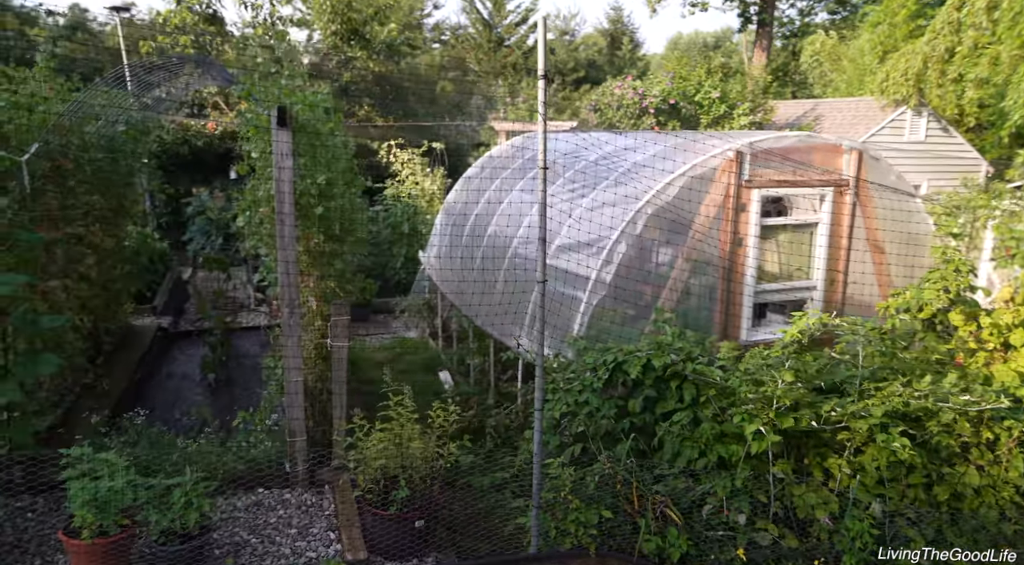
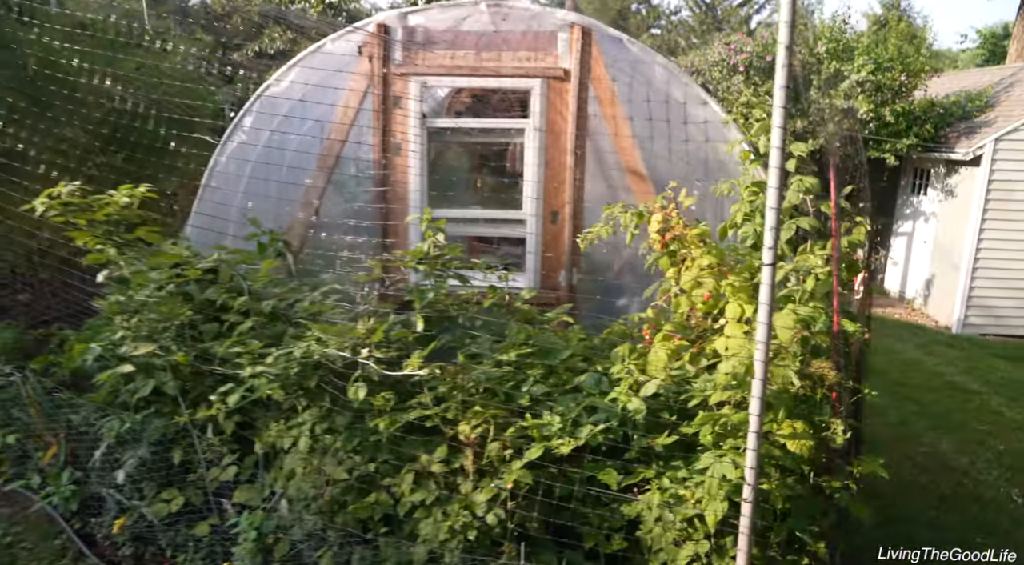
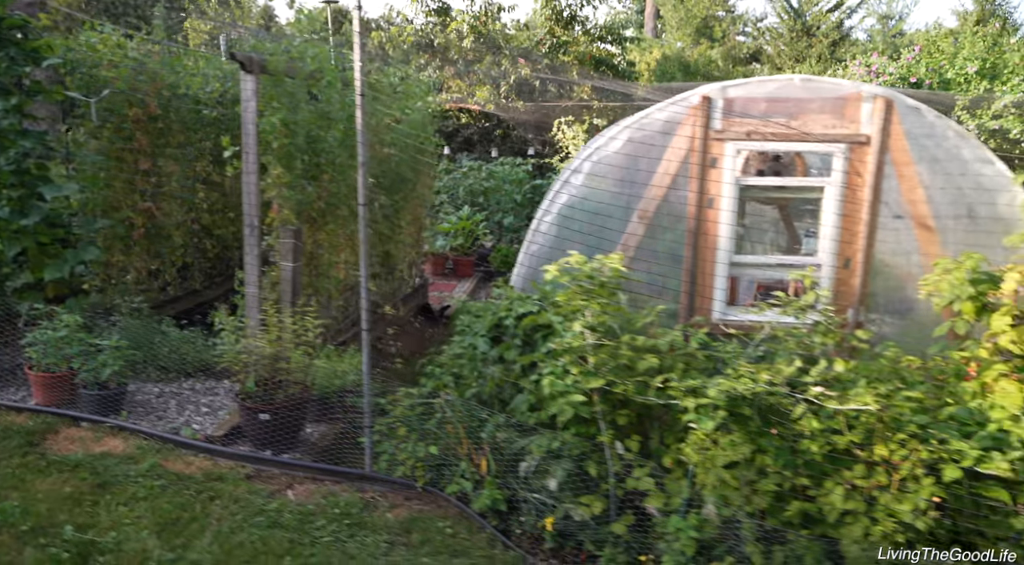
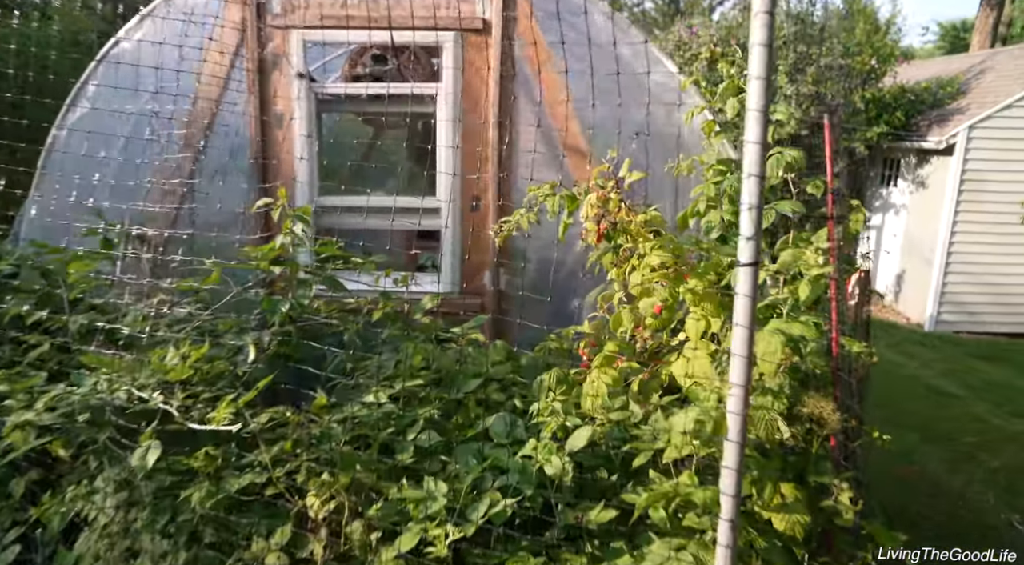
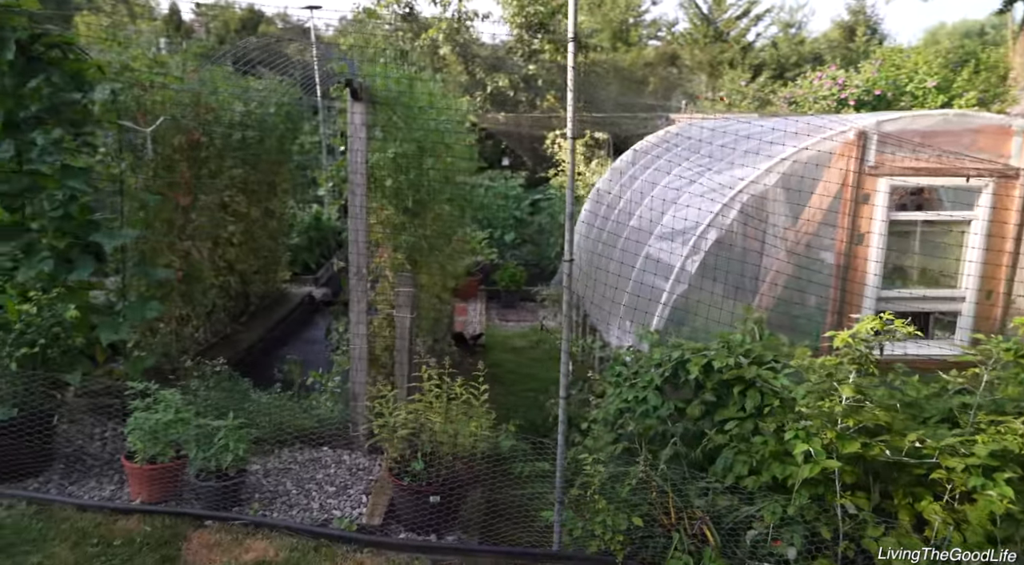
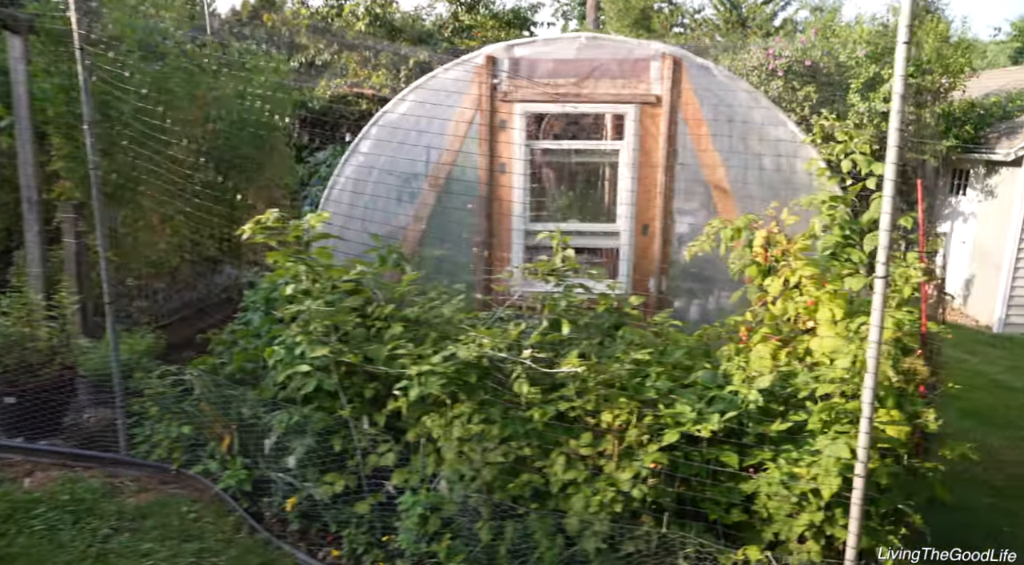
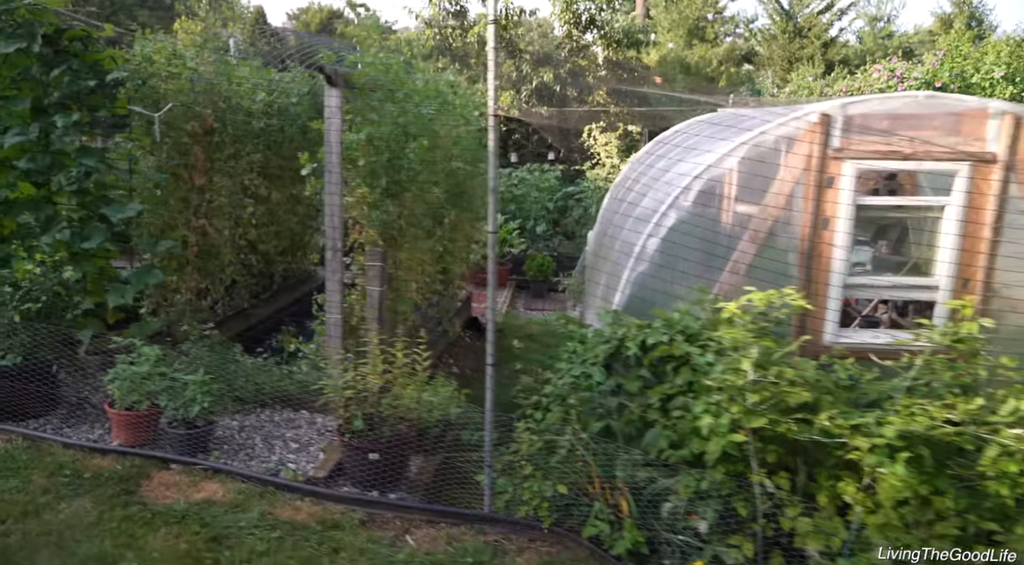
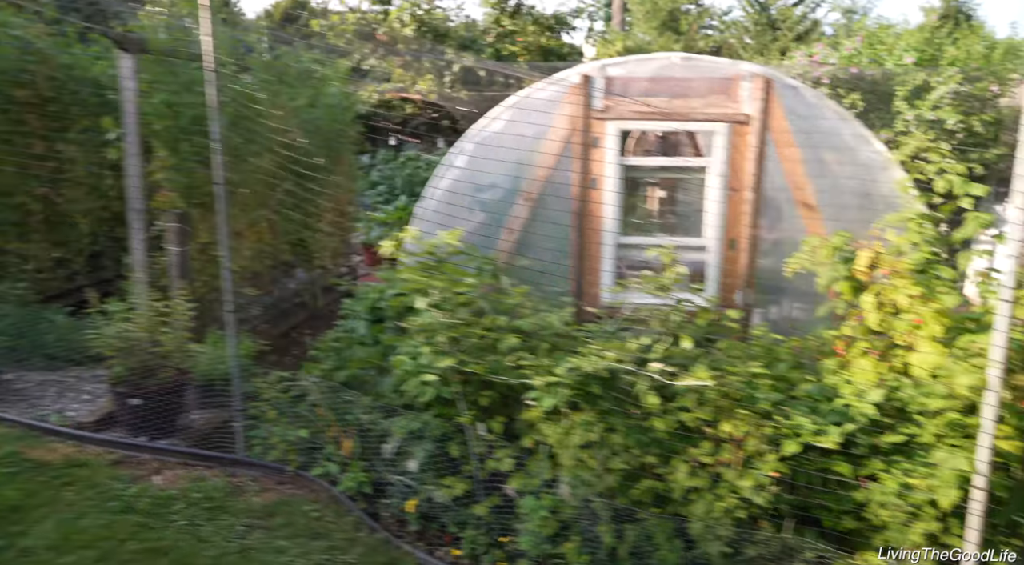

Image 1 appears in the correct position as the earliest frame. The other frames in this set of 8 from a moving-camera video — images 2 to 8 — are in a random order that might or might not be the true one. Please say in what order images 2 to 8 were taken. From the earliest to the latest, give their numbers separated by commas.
5, 7, 3, 8, 6, 2, 4
